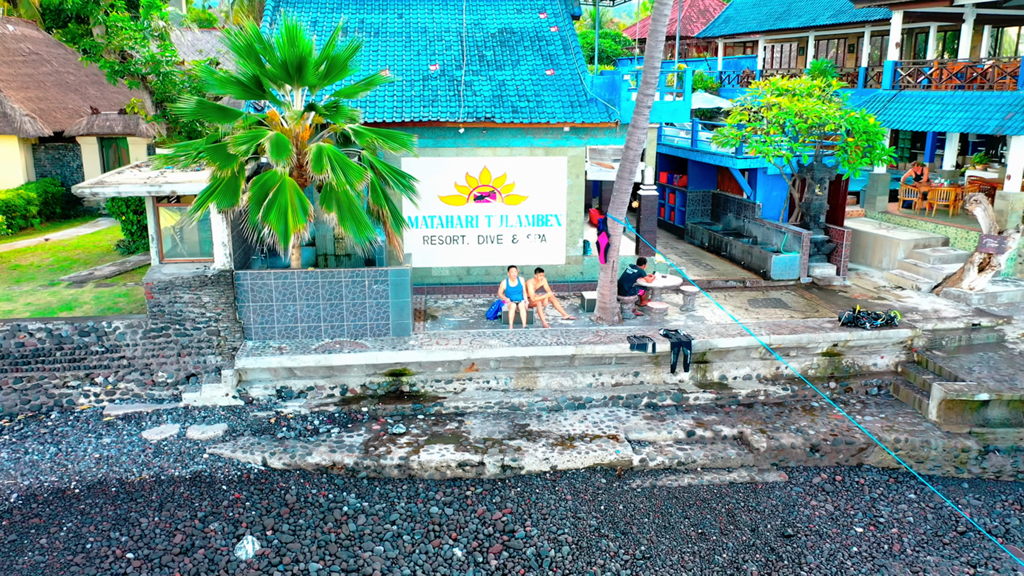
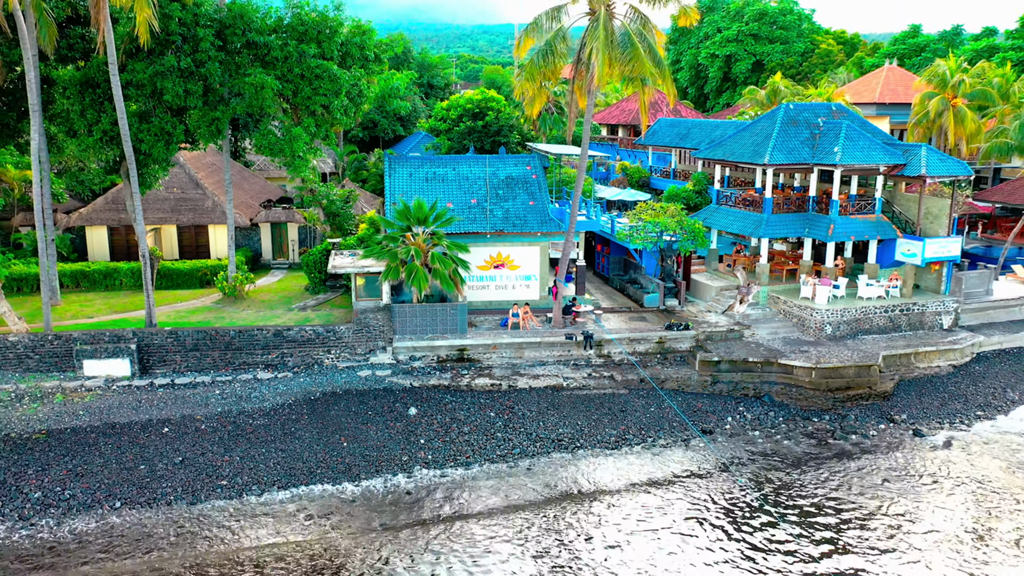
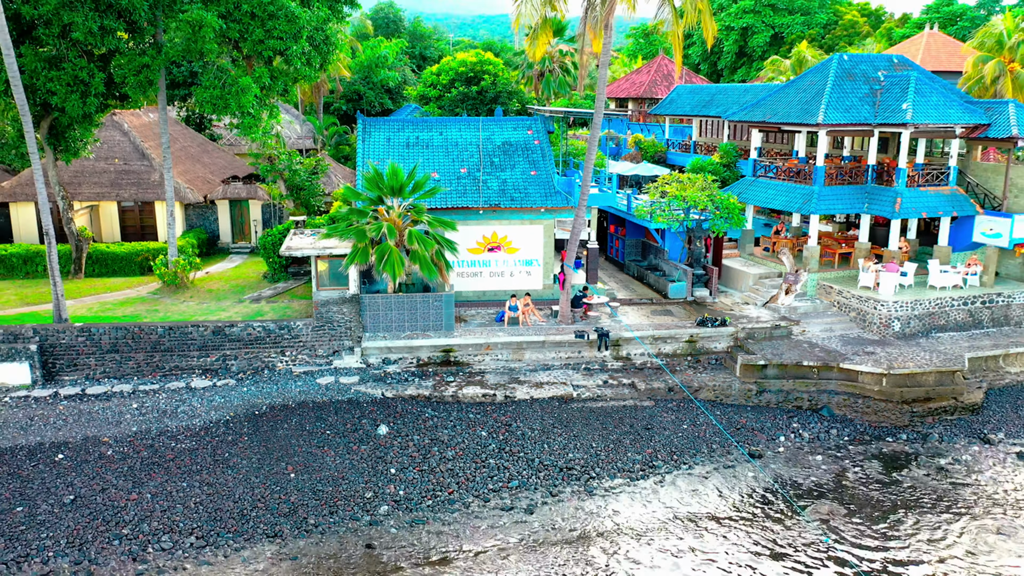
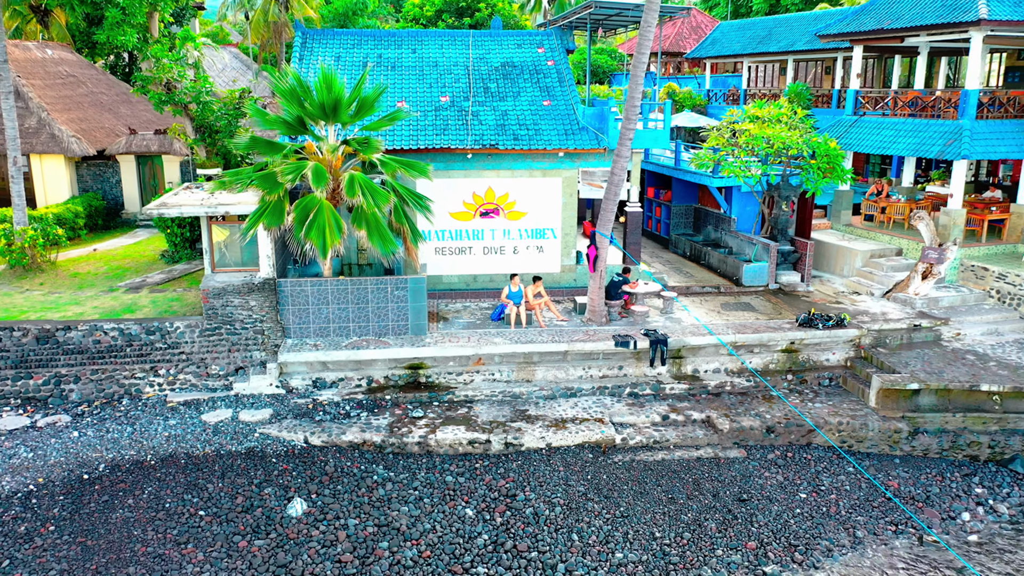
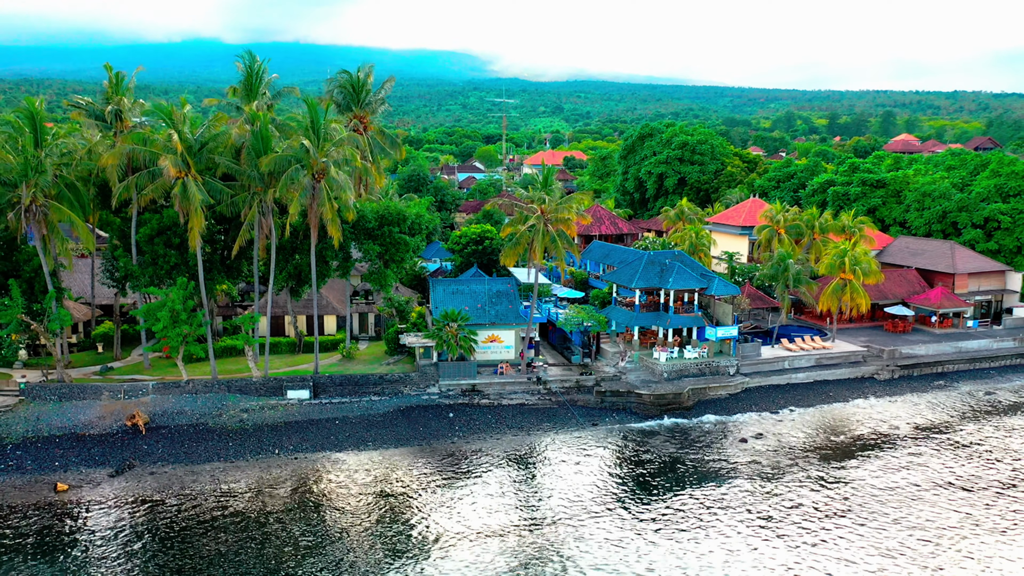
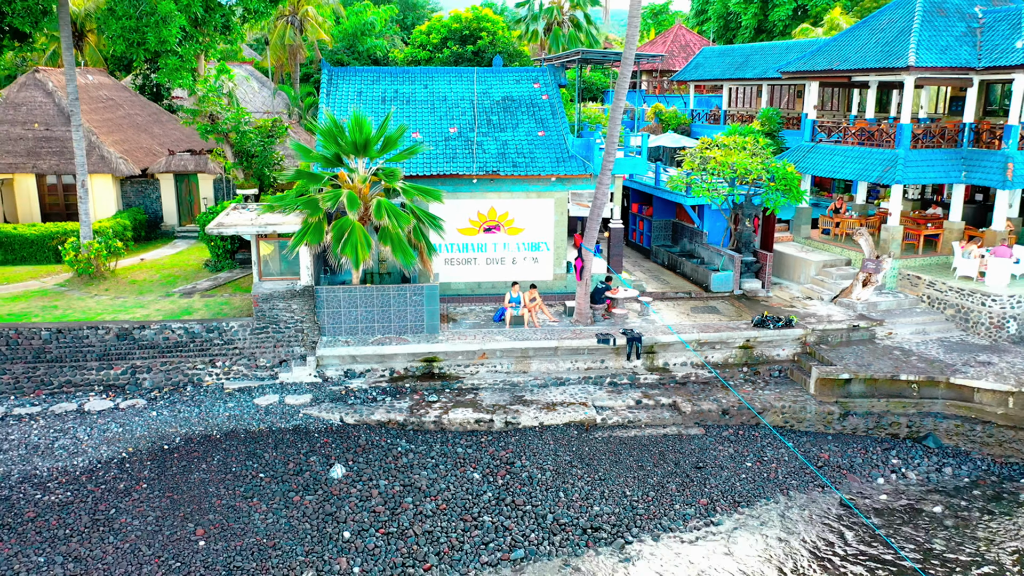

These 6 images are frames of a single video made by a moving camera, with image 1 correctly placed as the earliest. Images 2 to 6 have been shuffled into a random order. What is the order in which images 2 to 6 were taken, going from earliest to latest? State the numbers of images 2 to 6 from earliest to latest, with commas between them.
4, 6, 3, 2, 5
